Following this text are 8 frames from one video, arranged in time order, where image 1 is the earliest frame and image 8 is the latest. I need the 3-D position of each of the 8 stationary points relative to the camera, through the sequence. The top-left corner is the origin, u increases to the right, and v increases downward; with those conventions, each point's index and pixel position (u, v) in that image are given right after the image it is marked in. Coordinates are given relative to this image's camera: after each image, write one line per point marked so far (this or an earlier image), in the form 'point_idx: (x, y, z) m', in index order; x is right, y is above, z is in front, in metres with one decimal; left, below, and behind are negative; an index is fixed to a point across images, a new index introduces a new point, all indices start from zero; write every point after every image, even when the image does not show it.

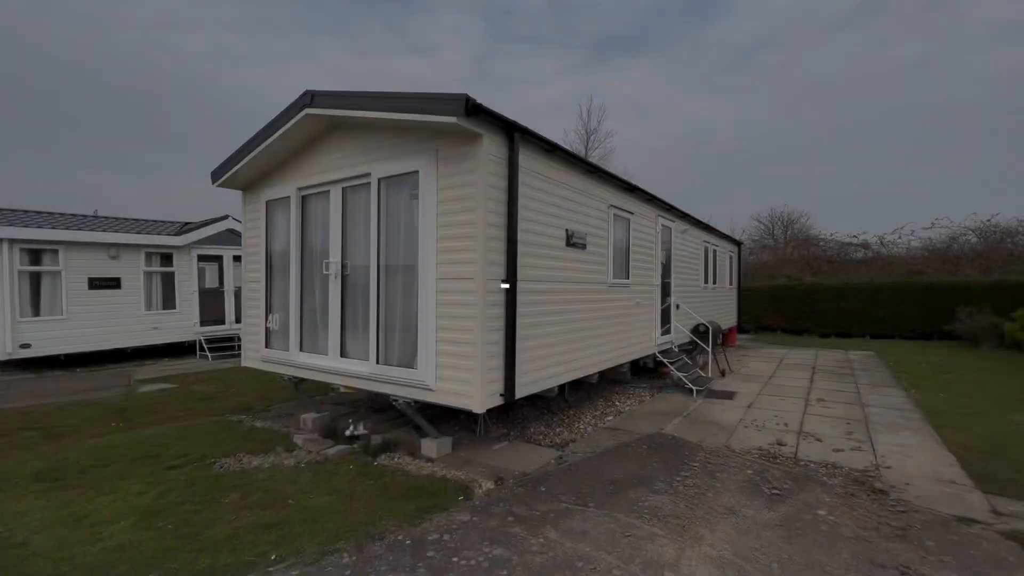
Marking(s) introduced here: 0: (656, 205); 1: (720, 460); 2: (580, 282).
0: (+2.2, +1.3, +7.3) m
1: (+1.9, -1.6, +4.3) m
2: (+0.7, +0.1, +5.1) m
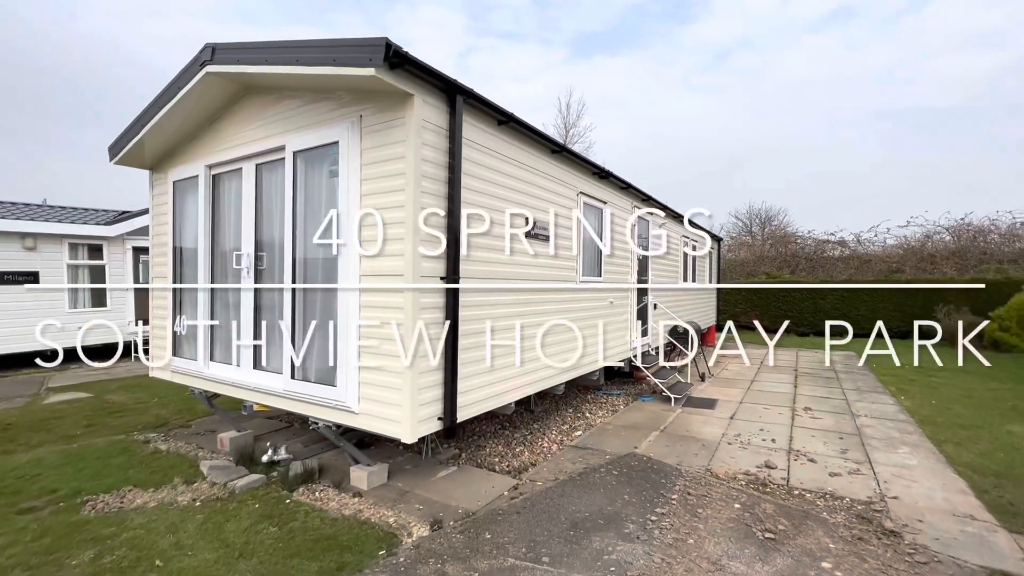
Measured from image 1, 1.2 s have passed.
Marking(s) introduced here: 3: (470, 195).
0: (+1.6, +1.3, +6.6) m
1: (+1.5, -1.6, +3.7) m
2: (+0.3, +0.1, +4.4) m
3: (-0.3, +0.7, +3.5) m
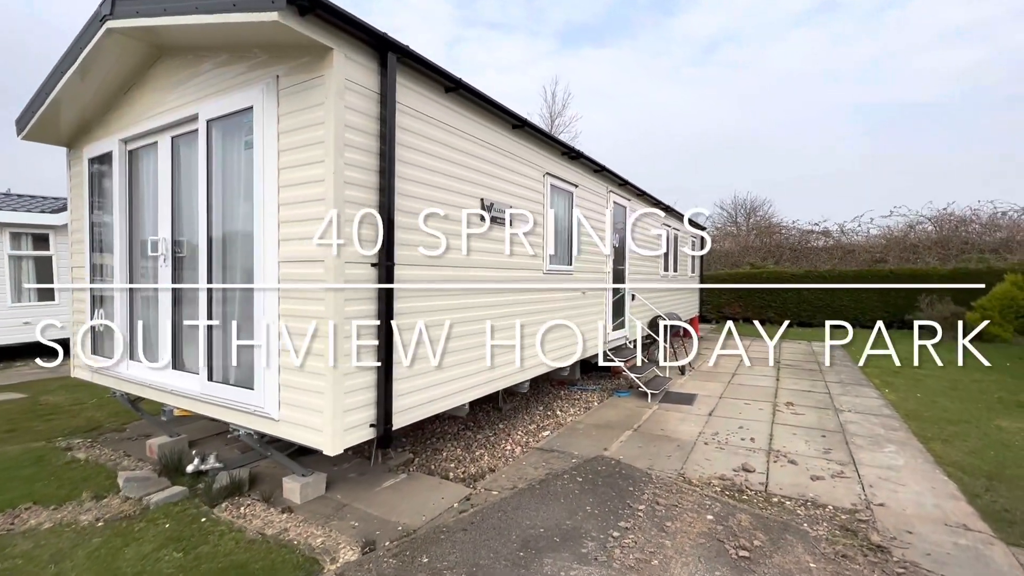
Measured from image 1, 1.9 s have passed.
0: (+1.2, +1.5, +6.2) m
1: (+1.1, -1.5, +3.3) m
2: (-0.1, +0.2, +4.0) m
3: (-0.7, +0.8, +3.1) m
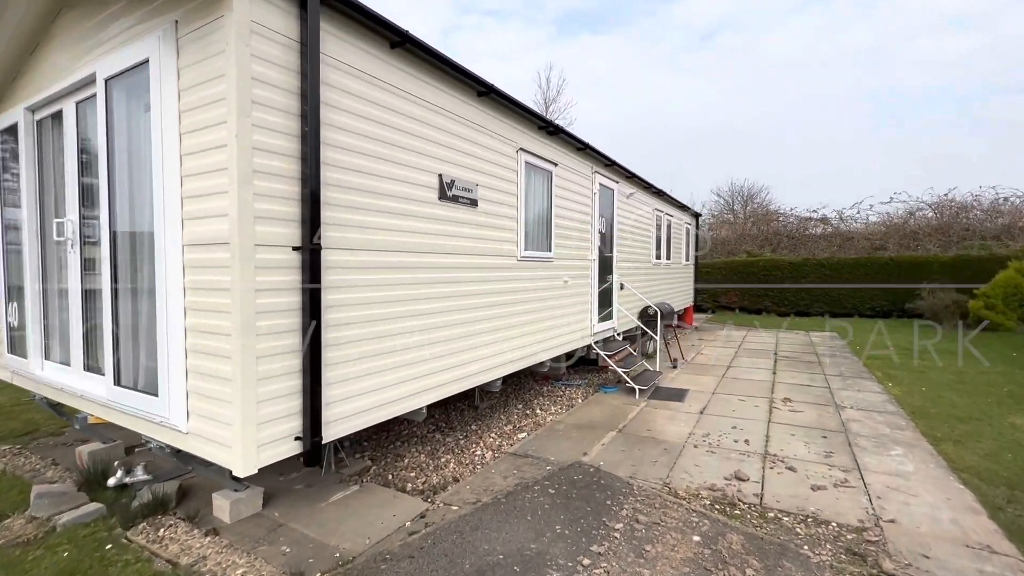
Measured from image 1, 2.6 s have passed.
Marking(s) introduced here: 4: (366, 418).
0: (+0.9, +1.6, +5.7) m
1: (+0.9, -1.4, +2.9) m
2: (-0.4, +0.3, +3.5) m
3: (-0.9, +0.8, +2.6) m
4: (-0.9, -0.8, +2.8) m
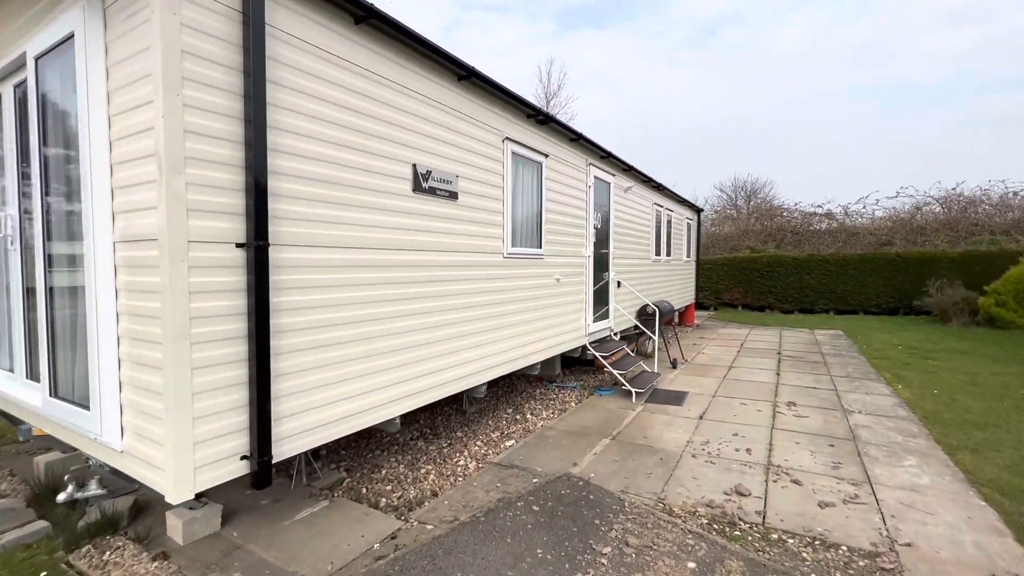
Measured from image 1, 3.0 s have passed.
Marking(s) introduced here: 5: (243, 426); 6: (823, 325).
0: (+0.8, +1.6, +5.5) m
1: (+0.8, -1.4, +2.7) m
2: (-0.5, +0.3, +3.3) m
3: (-1.0, +0.8, +2.4) m
4: (-1.0, -0.8, +2.6) m
5: (-1.2, -0.6, +2.2) m
6: (+7.9, -0.9, +11.9) m
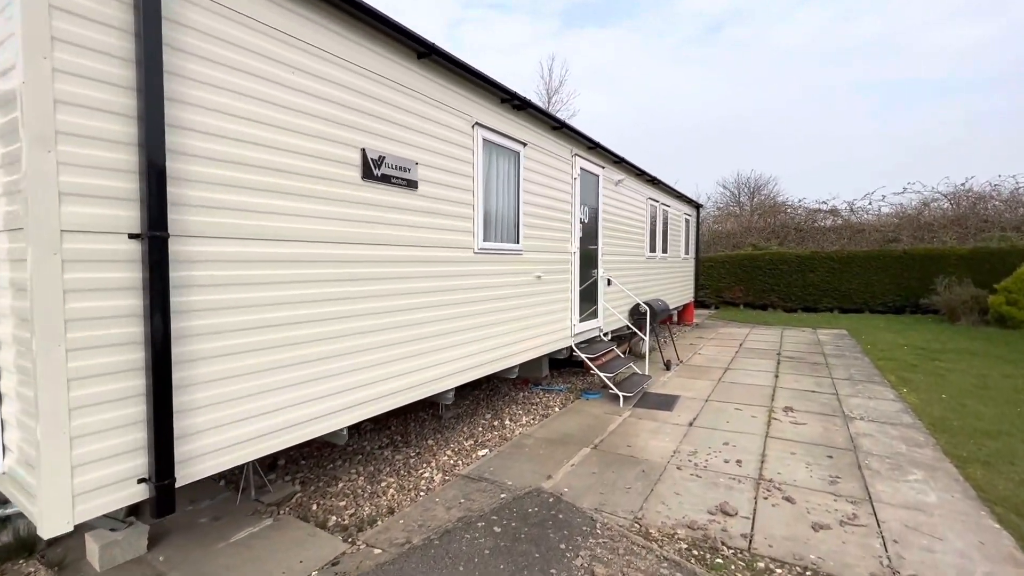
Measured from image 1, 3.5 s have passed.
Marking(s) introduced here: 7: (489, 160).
0: (+0.6, +1.6, +5.2) m
1: (+0.5, -1.4, +2.4) m
2: (-0.7, +0.3, +3.0) m
3: (-1.3, +0.8, +2.1) m
4: (-1.2, -0.8, +2.3) m
5: (-1.5, -0.6, +1.9) m
6: (+7.7, -0.9, +11.5) m
7: (-0.2, +1.1, +4.0) m
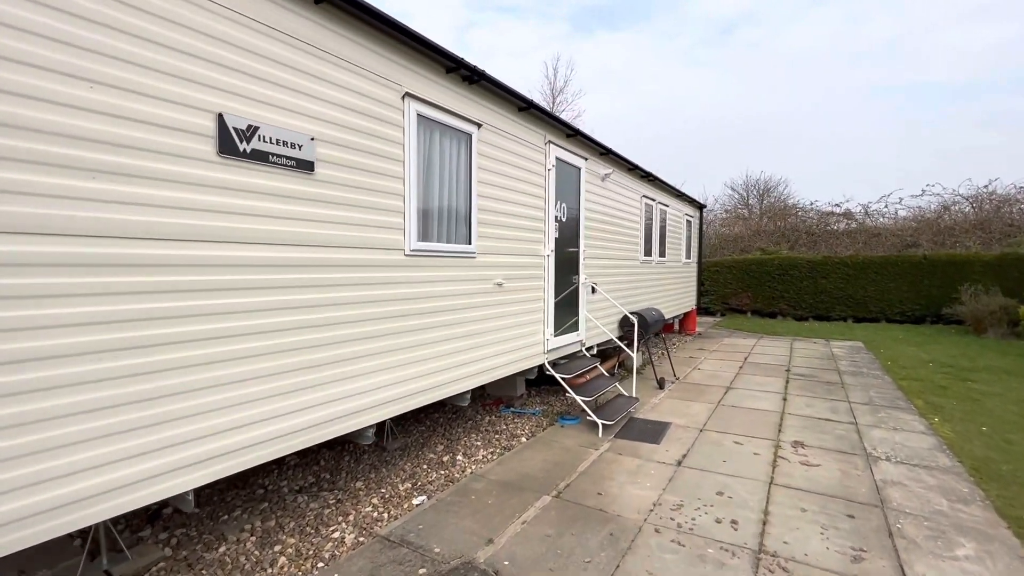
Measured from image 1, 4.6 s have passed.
0: (+0.3, +1.6, +4.4) m
1: (+0.1, -1.5, +1.6) m
2: (-1.1, +0.2, +2.3) m
3: (-1.7, +0.8, +1.4) m
4: (-1.6, -0.8, +1.6) m
5: (-1.9, -0.7, +1.2) m
6: (+7.5, -1.1, +10.6) m
7: (-0.6, +1.0, +3.2) m
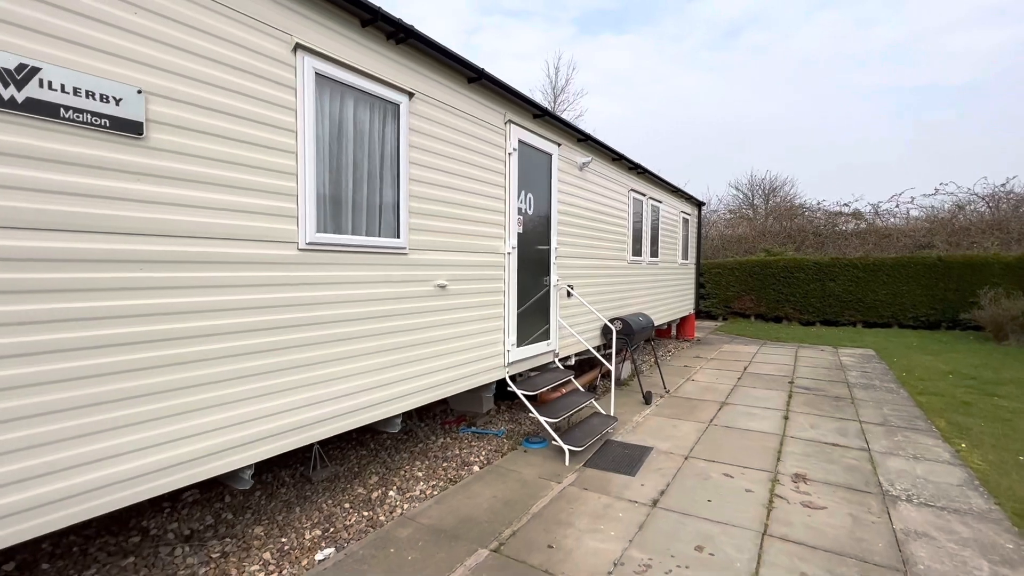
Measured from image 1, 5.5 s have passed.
0: (-0.1, +1.5, +3.8) m
1: (-0.3, -1.5, +1.0) m
2: (-1.5, +0.2, +1.7) m
3: (-2.1, +0.8, +0.8) m
4: (-2.1, -0.8, +1.0) m
5: (-2.3, -0.7, +0.6) m
6: (+7.2, -1.1, +9.9) m
7: (-1.0, +1.0, +2.6) m
